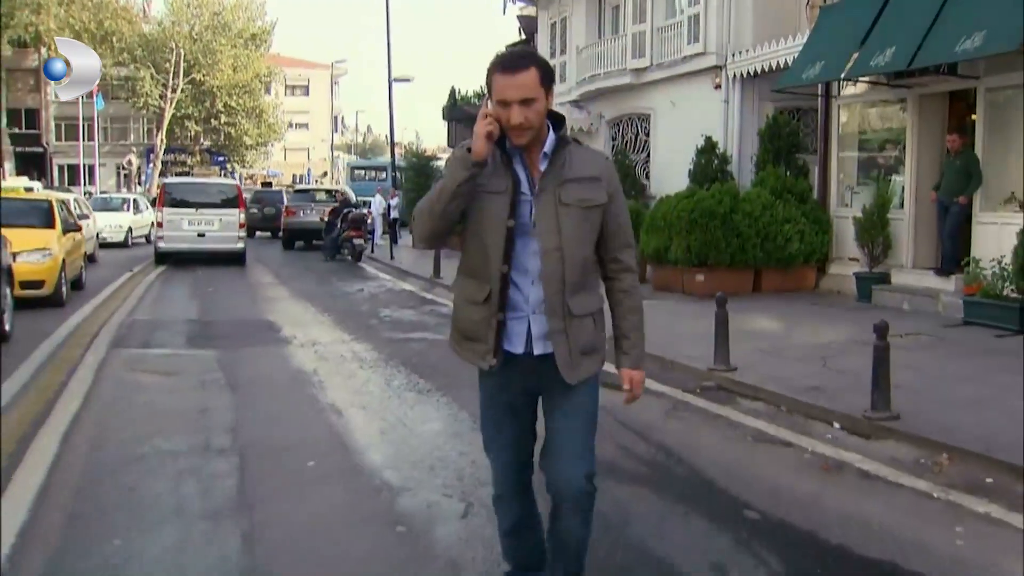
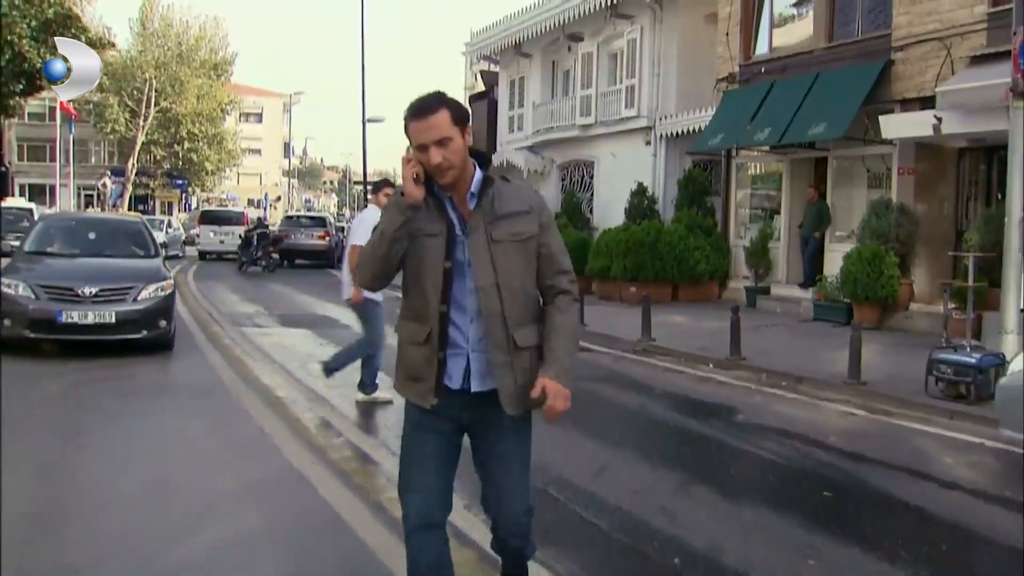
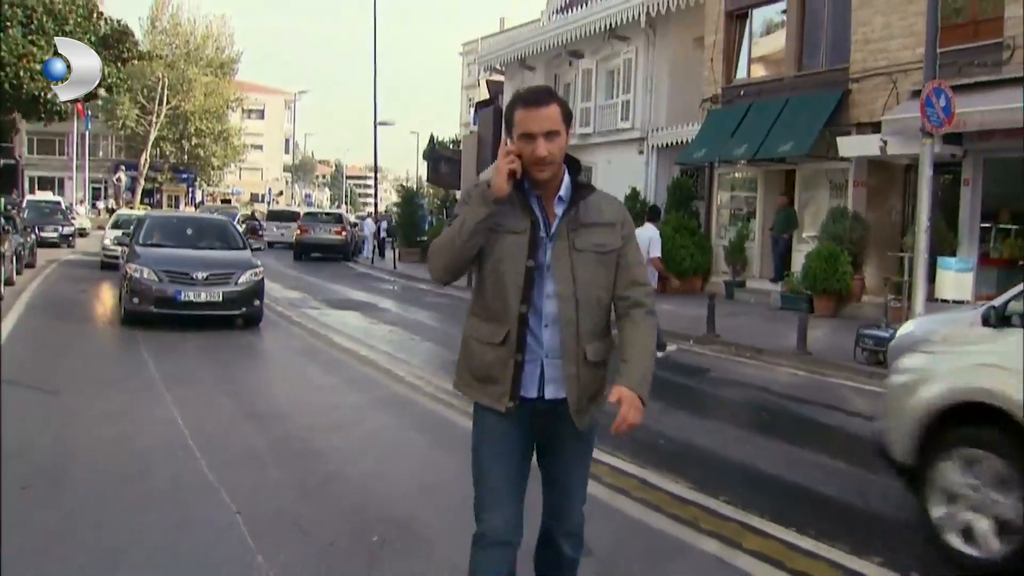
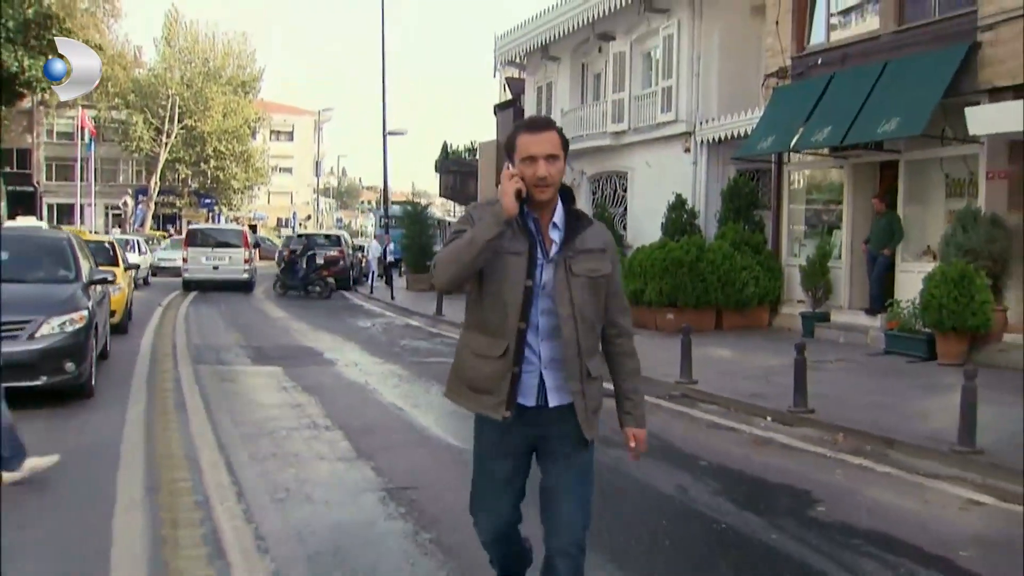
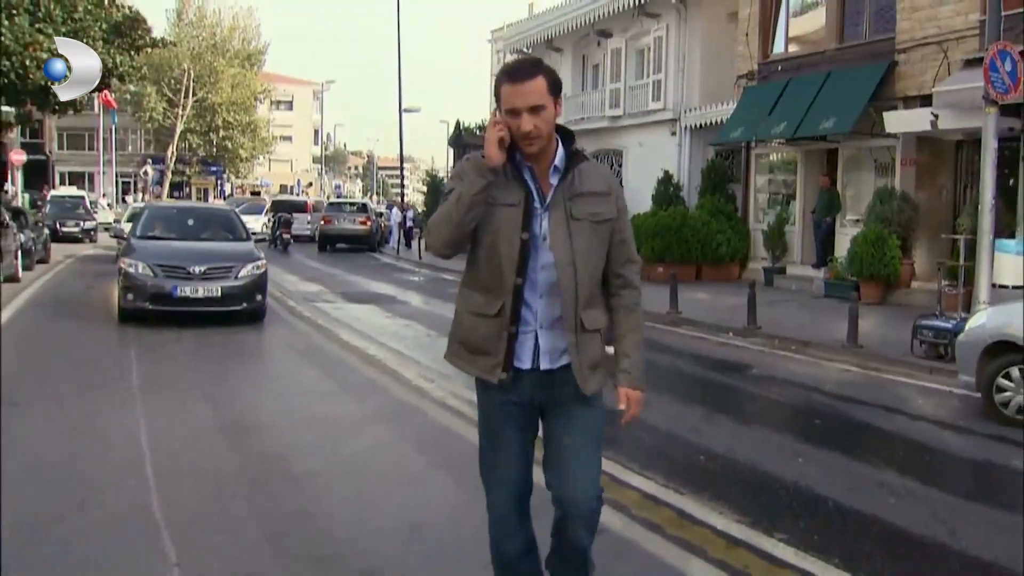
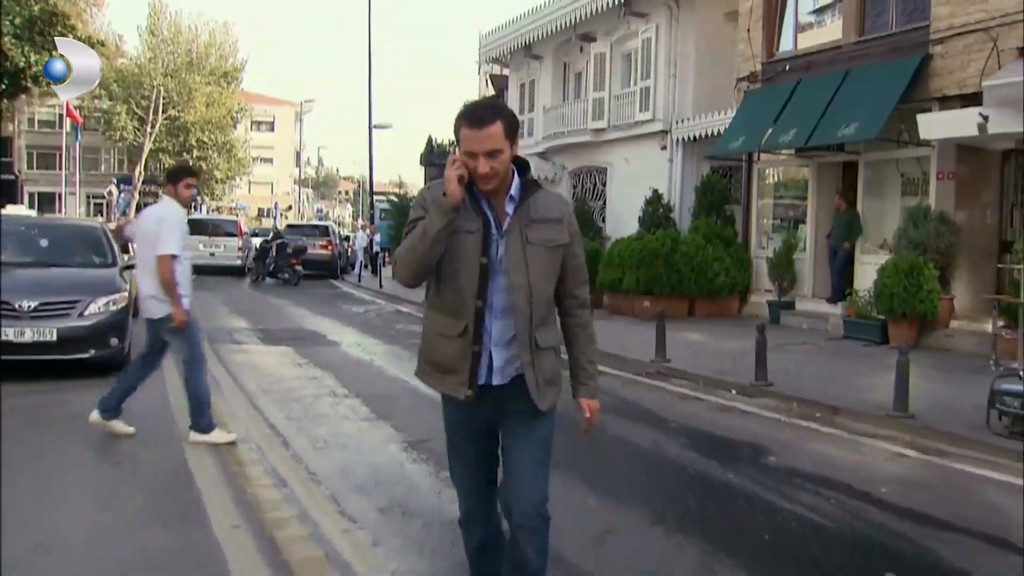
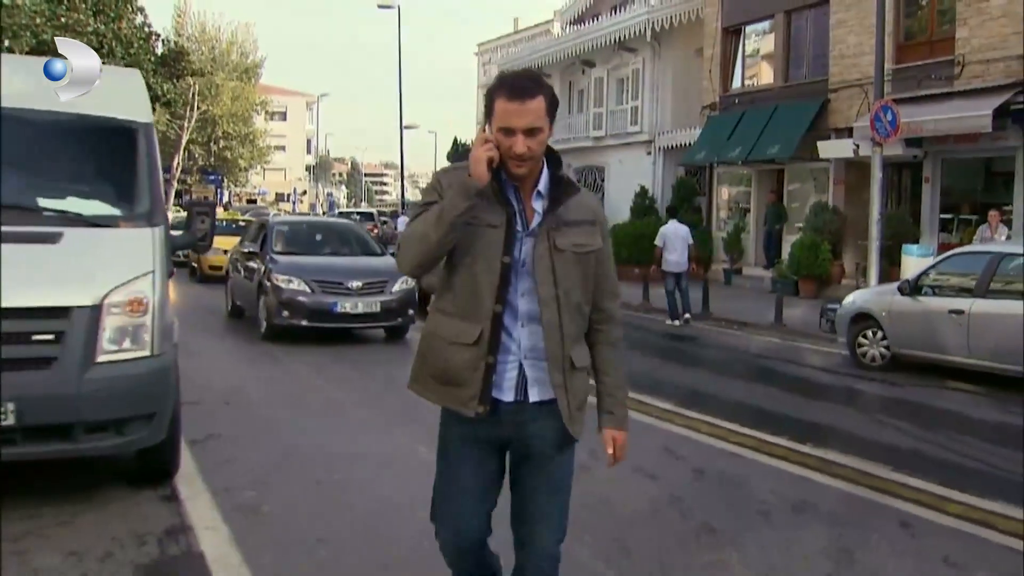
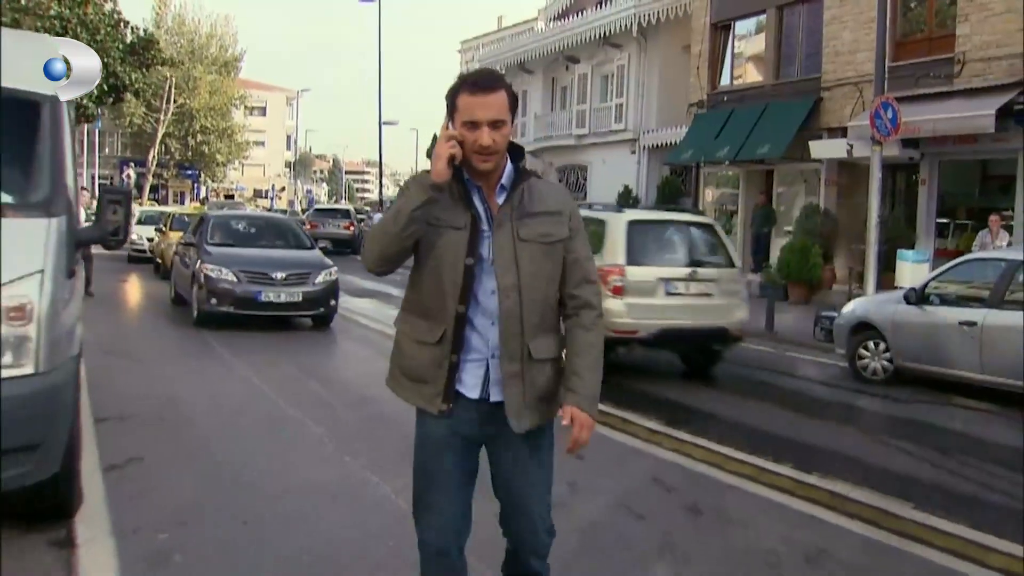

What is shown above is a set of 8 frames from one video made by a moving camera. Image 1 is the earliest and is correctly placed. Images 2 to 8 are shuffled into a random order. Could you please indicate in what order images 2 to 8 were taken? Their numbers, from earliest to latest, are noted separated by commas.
4, 6, 2, 5, 3, 8, 7
